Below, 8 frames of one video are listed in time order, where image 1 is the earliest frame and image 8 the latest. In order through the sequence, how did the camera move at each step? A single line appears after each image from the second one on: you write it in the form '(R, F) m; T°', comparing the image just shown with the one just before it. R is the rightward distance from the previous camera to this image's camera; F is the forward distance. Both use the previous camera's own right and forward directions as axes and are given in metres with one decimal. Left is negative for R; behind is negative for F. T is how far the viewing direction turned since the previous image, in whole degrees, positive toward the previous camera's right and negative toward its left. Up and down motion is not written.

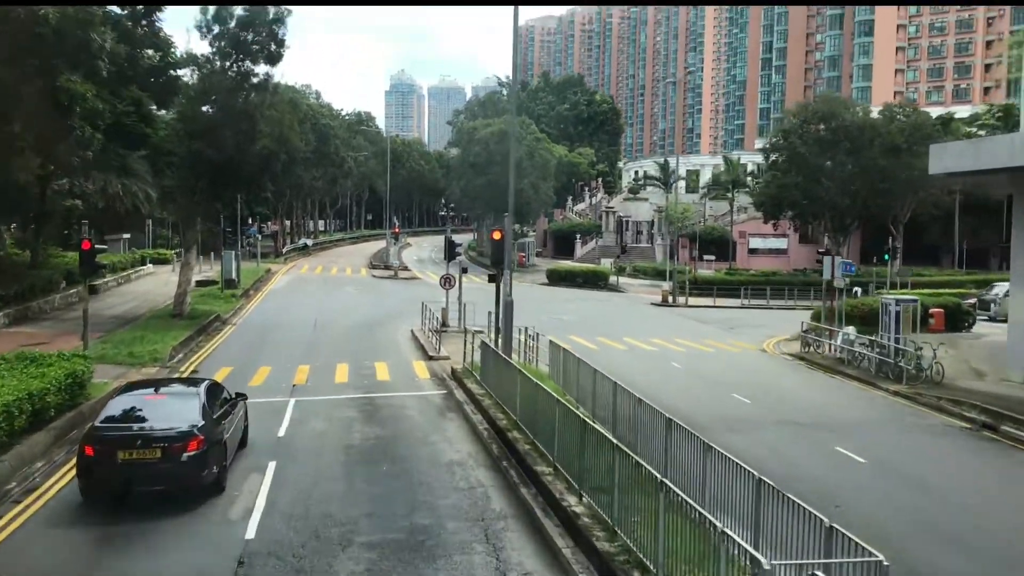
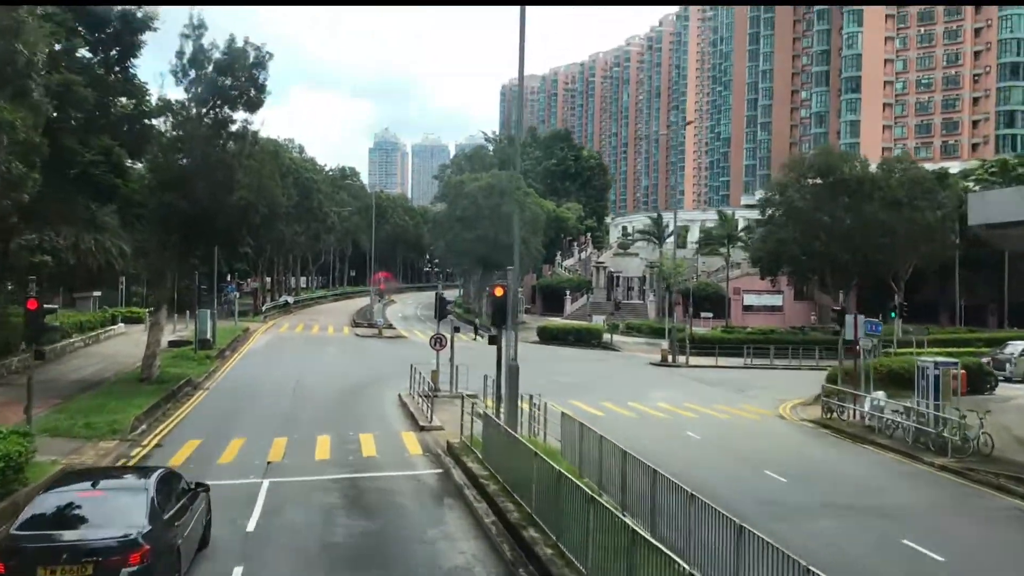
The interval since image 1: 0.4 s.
(-0.4, +2.1) m; +1°
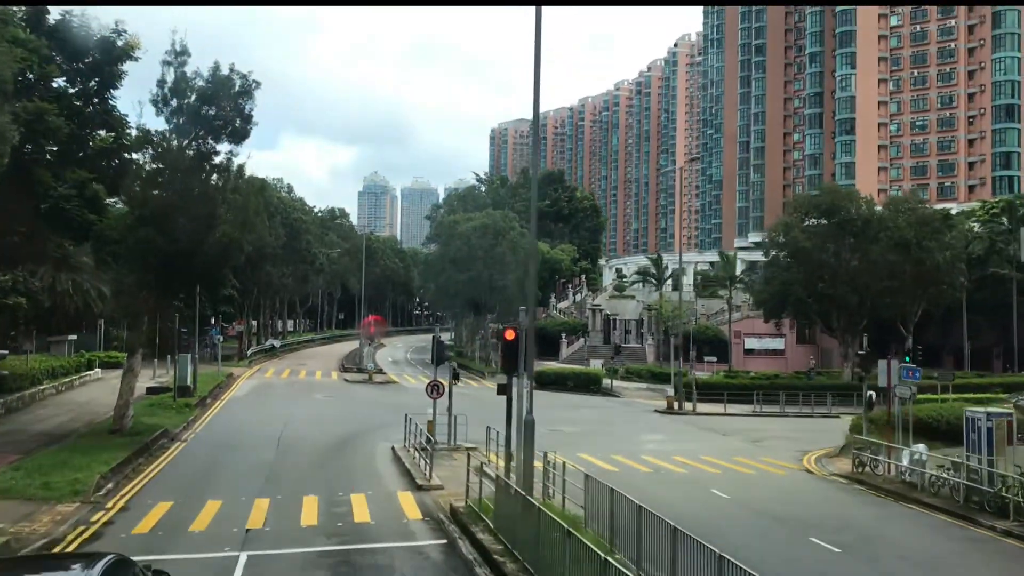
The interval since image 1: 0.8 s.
(-0.4, +1.9) m; +1°
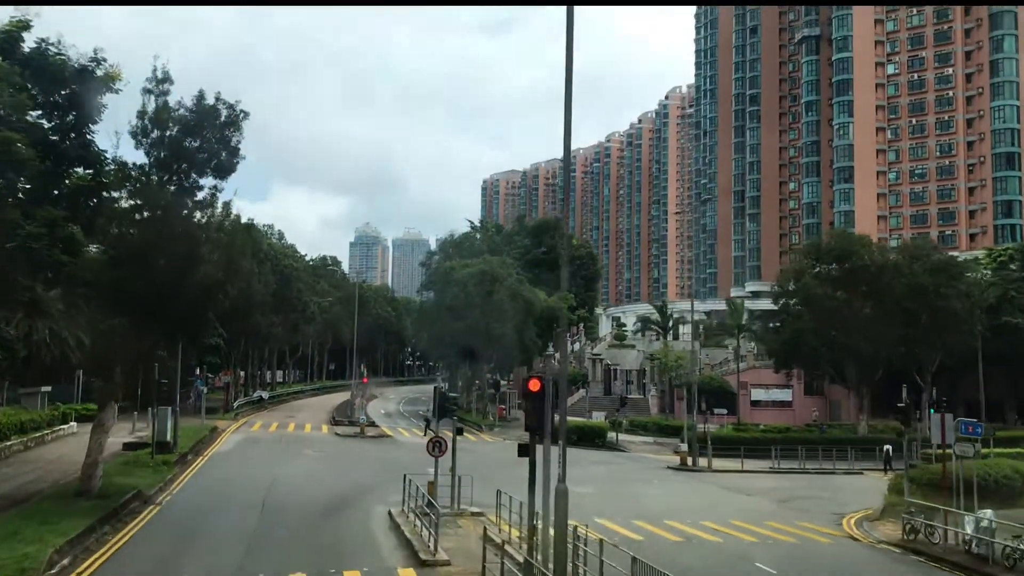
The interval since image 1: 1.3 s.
(-0.5, +2.2) m; +1°
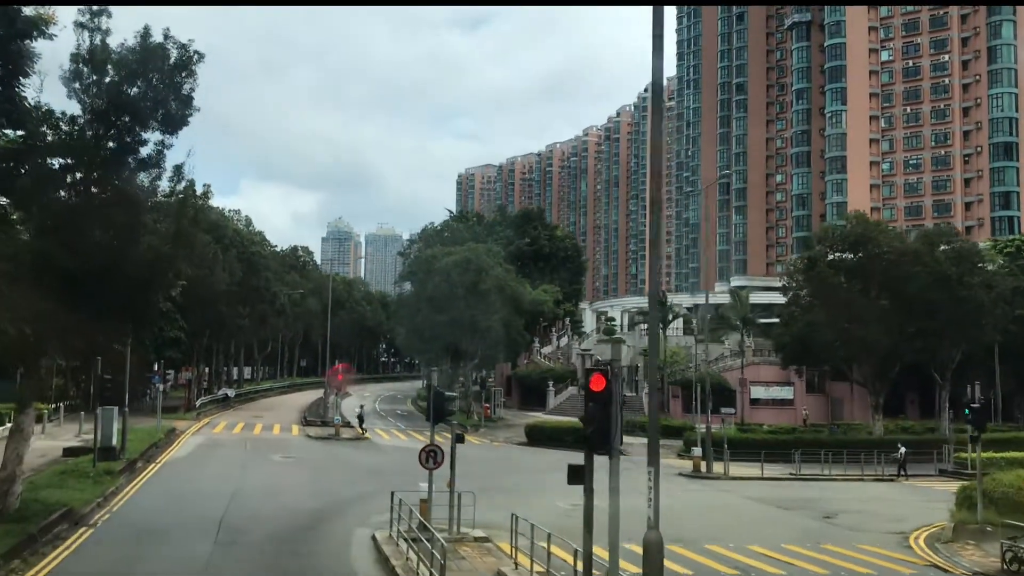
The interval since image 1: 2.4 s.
(-0.7, +4.0) m; +2°
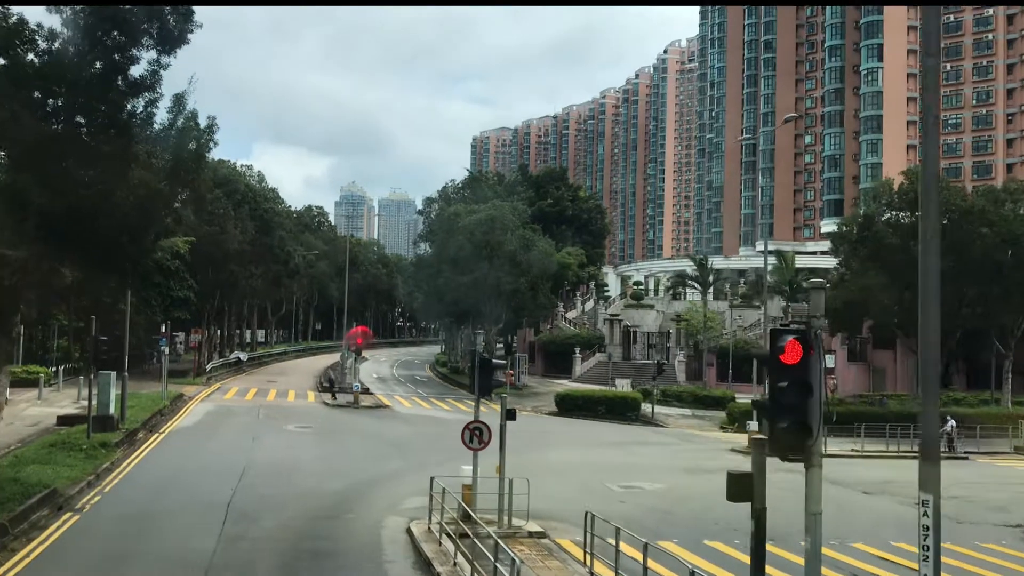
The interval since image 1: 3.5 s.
(-0.8, +3.1) m; -1°
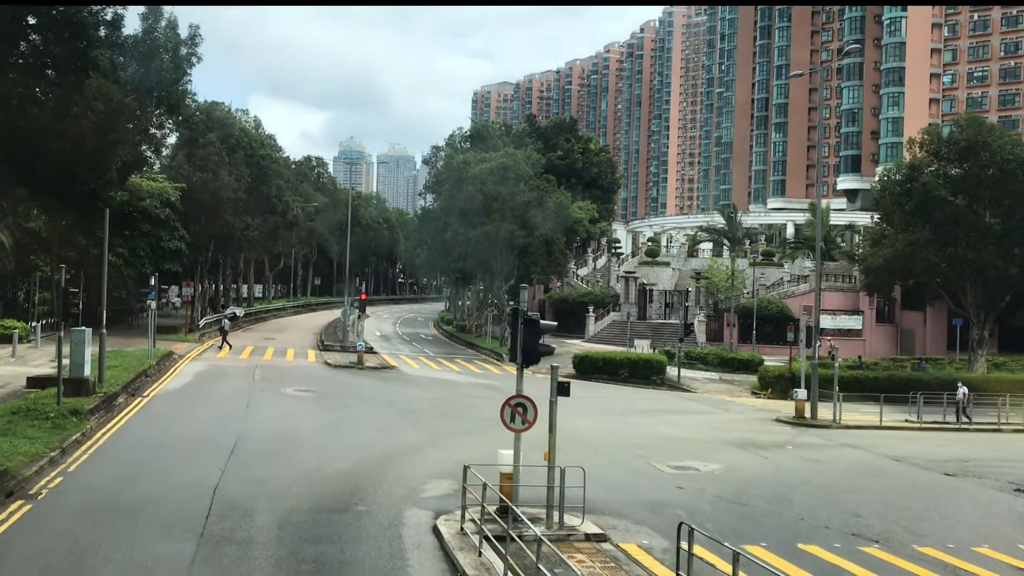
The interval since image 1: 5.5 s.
(-0.7, +3.1) m; 0°
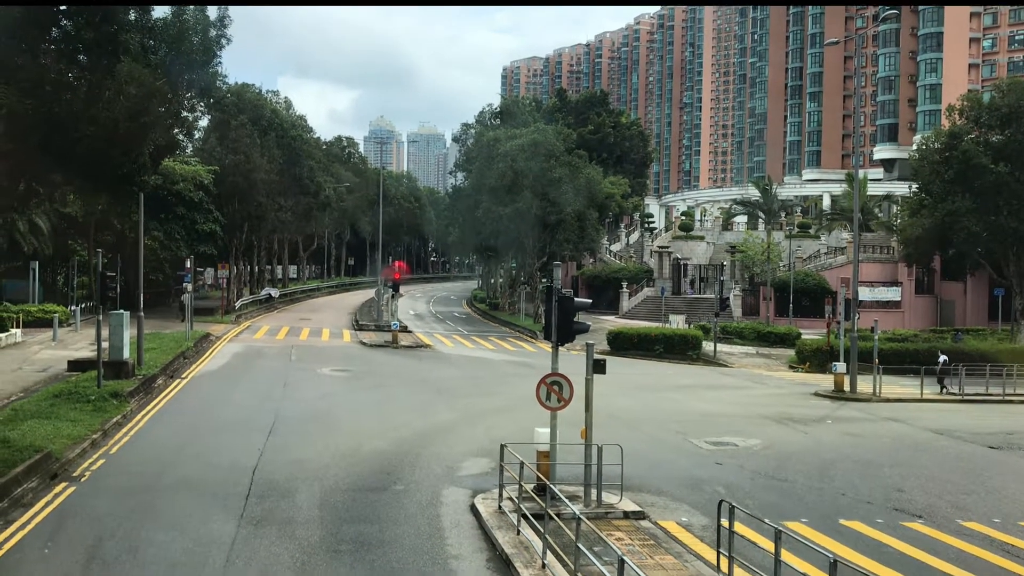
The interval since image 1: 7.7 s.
(0.0, +0.1) m; -2°
